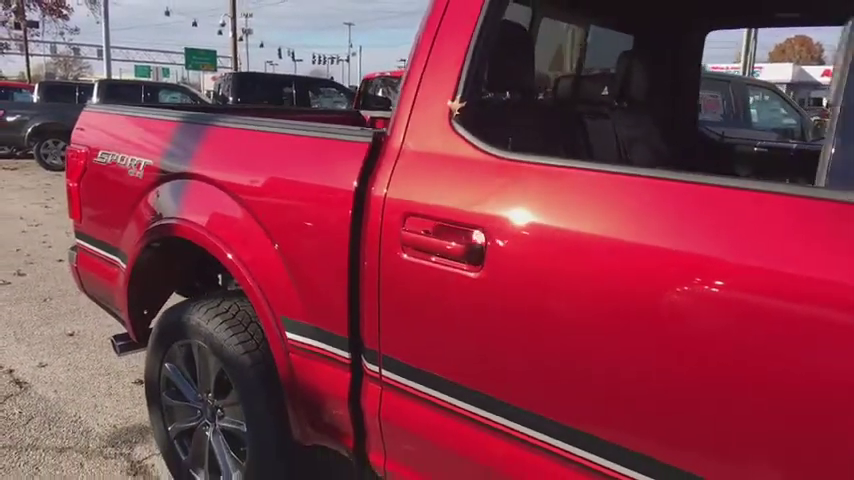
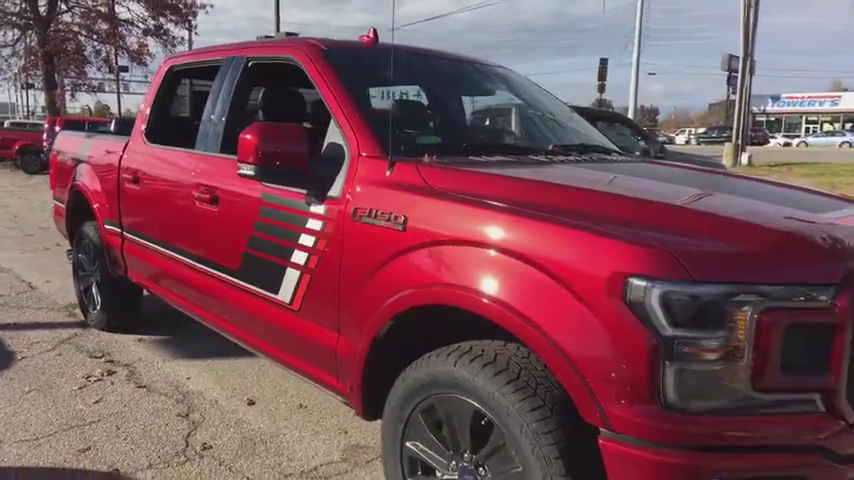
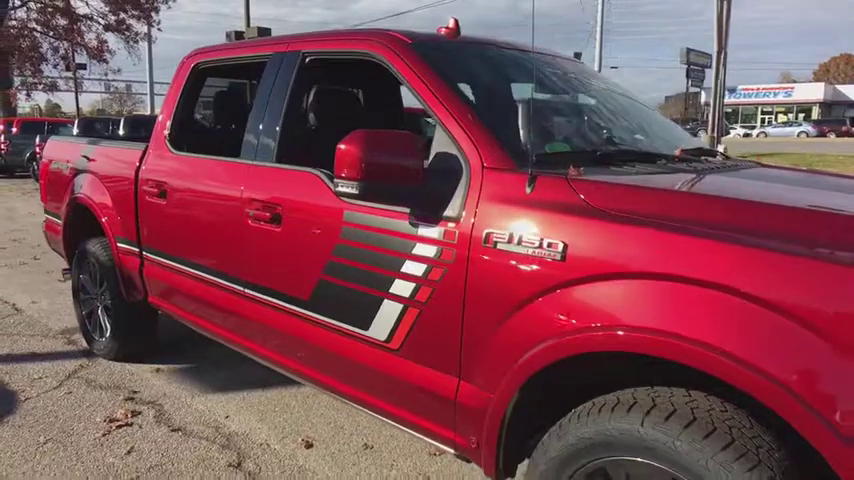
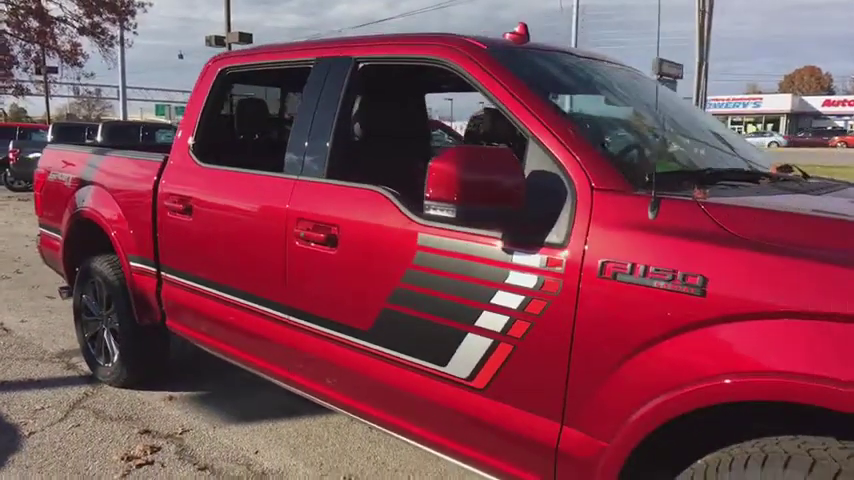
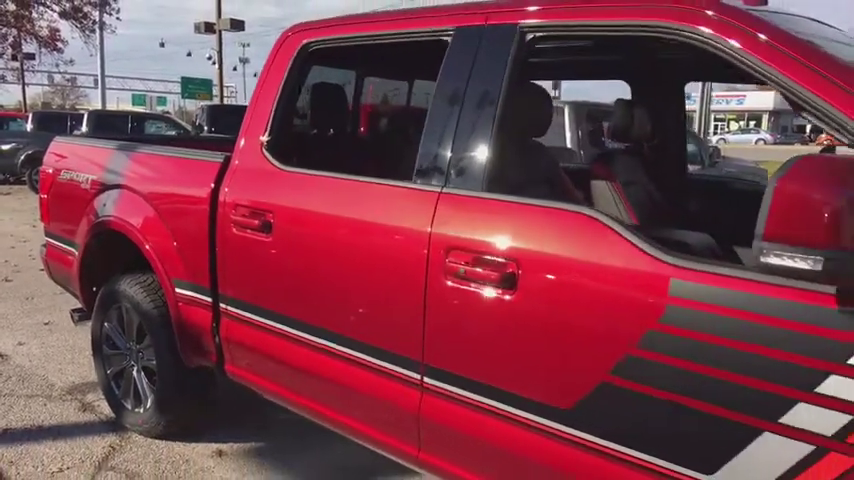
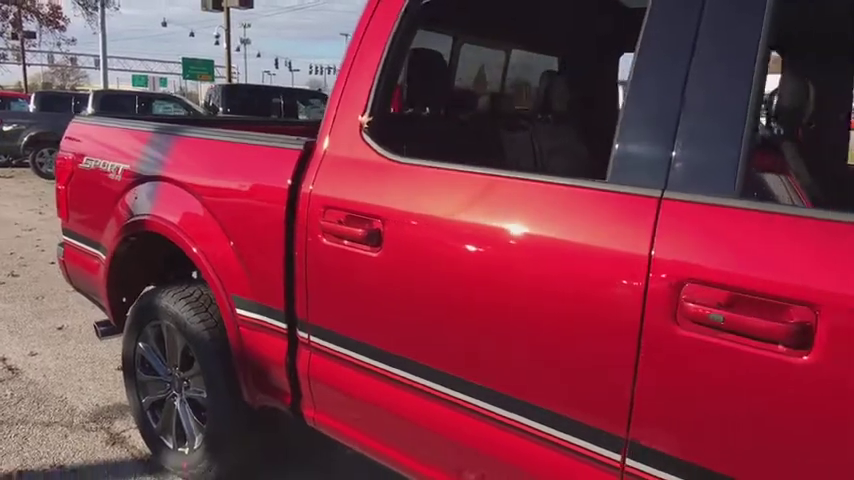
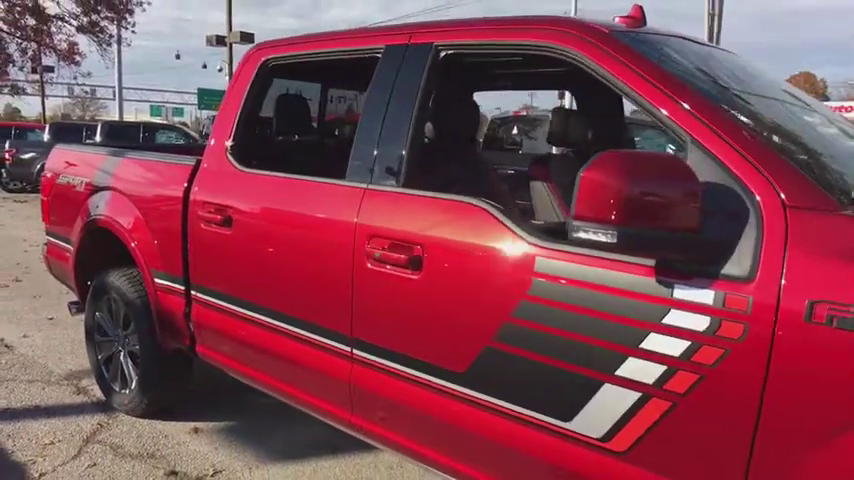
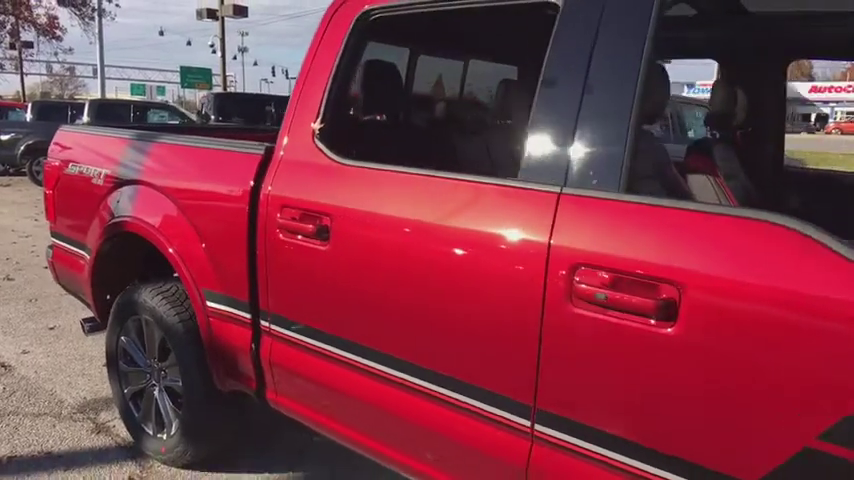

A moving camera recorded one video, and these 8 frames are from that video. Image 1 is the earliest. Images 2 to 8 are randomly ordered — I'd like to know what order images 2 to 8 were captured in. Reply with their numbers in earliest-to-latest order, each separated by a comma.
6, 8, 5, 7, 4, 3, 2
